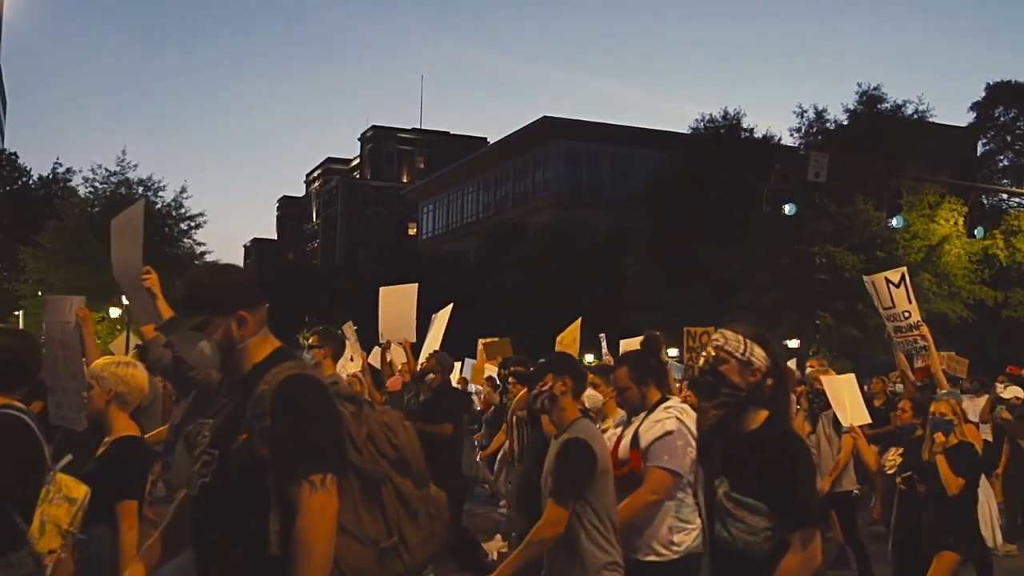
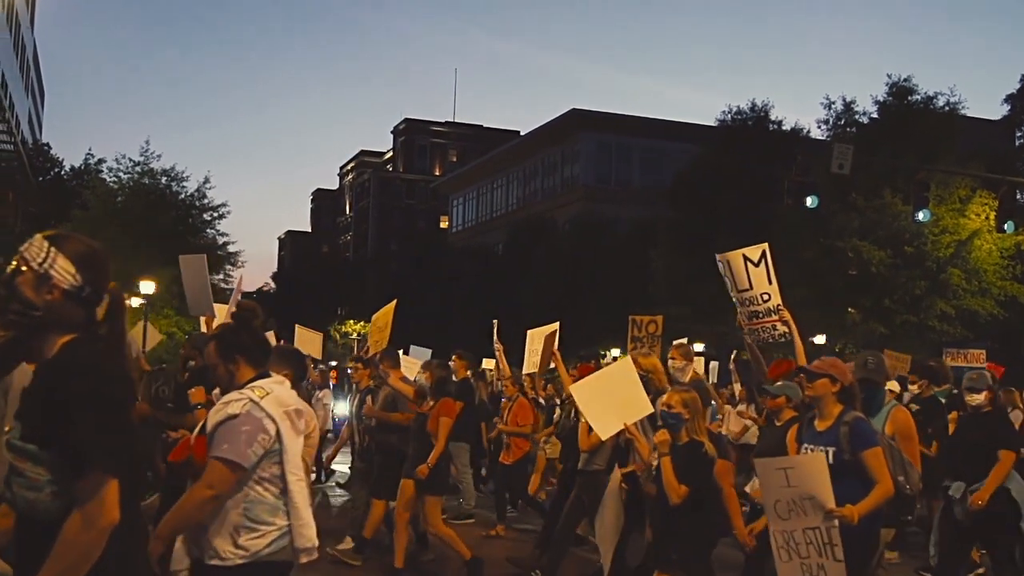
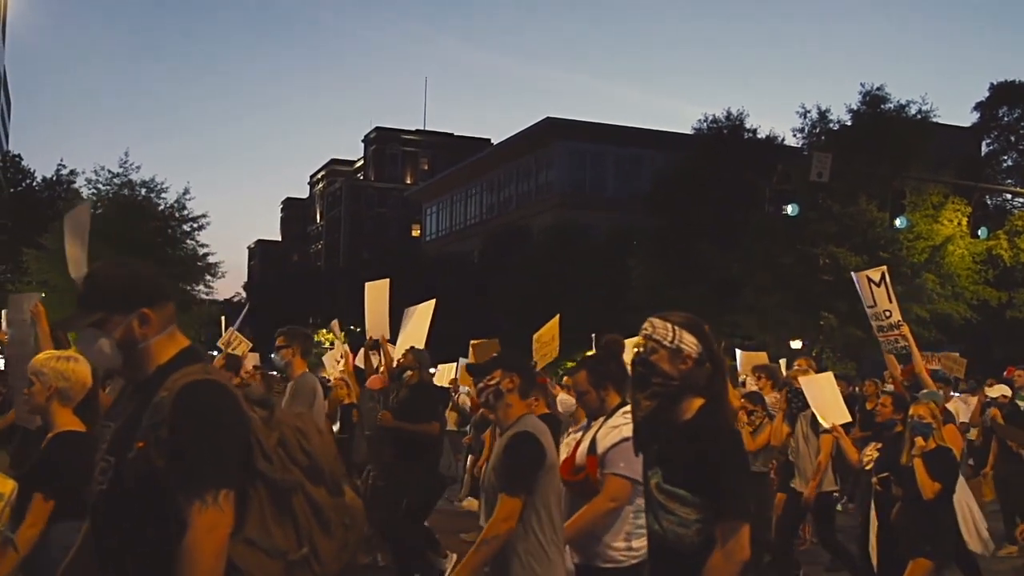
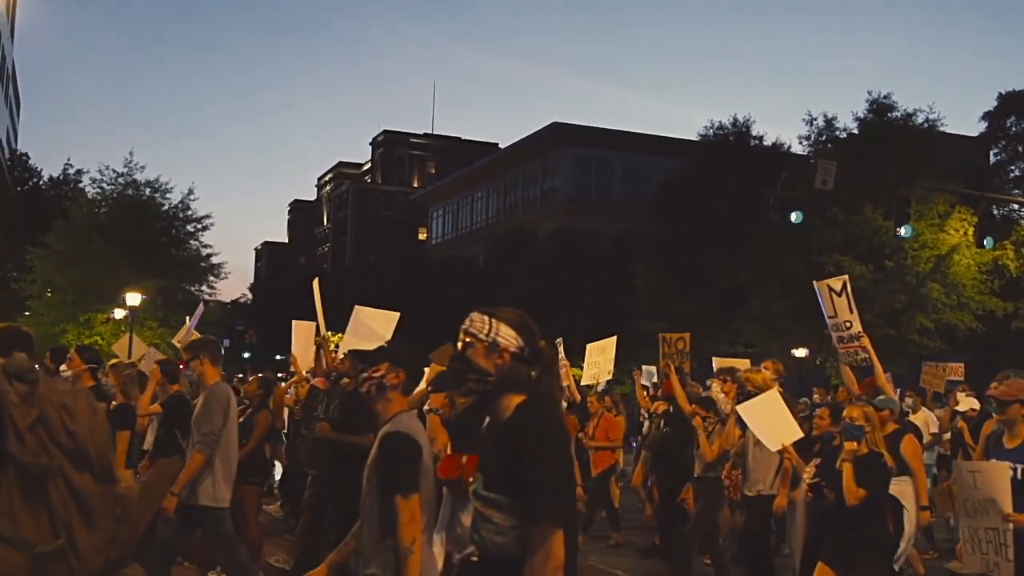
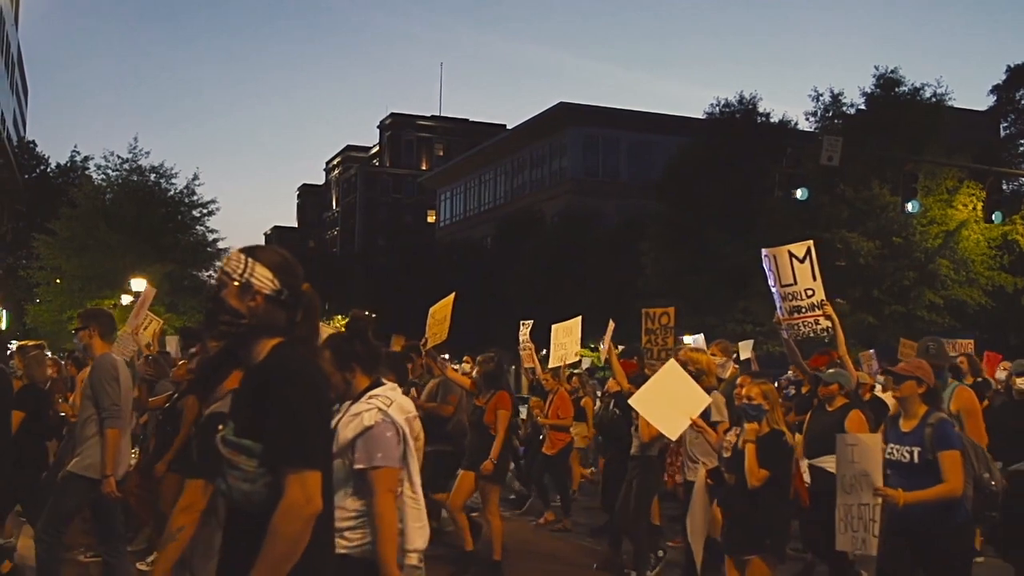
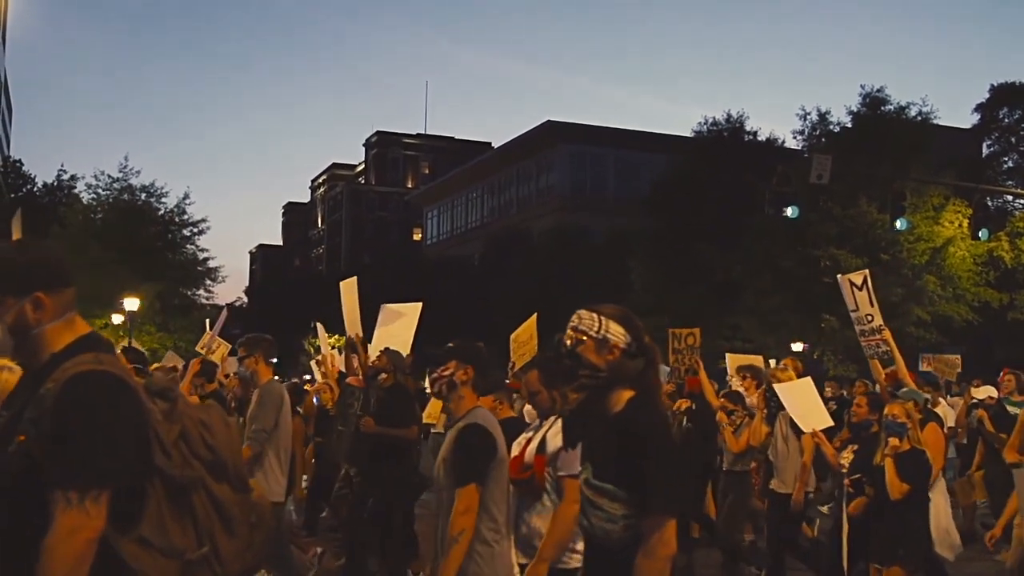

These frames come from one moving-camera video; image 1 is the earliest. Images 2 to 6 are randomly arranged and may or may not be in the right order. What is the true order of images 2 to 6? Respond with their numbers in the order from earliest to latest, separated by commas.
3, 6, 4, 5, 2
